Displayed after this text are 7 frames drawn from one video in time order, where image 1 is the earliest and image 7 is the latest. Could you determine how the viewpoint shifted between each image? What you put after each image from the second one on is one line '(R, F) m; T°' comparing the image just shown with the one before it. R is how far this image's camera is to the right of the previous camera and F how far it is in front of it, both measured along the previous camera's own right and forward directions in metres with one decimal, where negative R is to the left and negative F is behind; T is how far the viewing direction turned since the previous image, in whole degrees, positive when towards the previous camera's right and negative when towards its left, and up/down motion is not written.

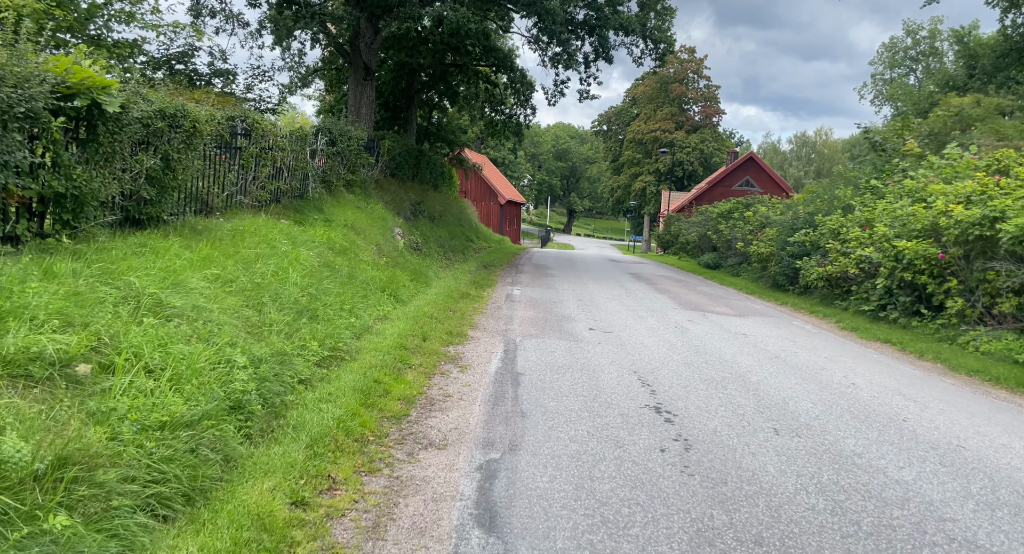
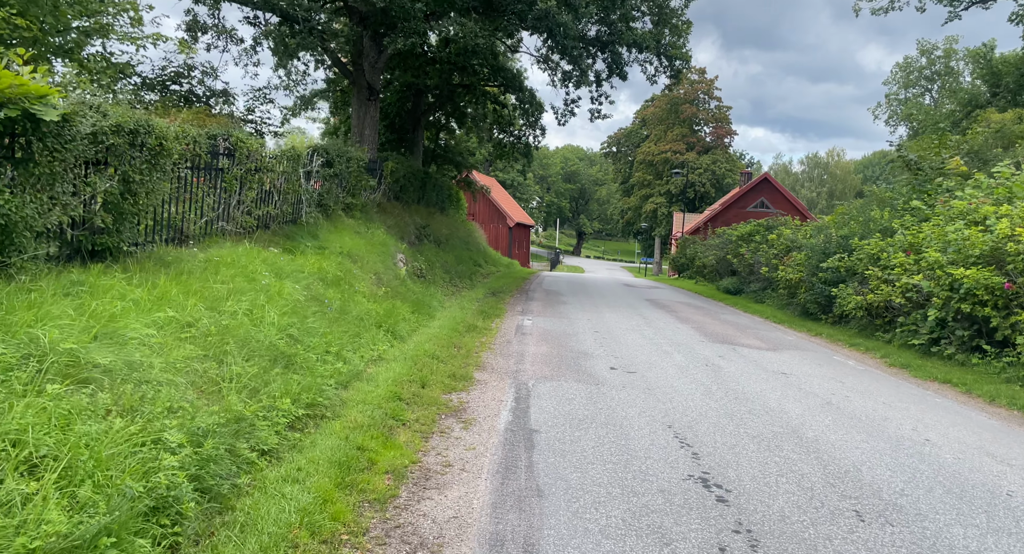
(0.0, +1.0) m; -1°
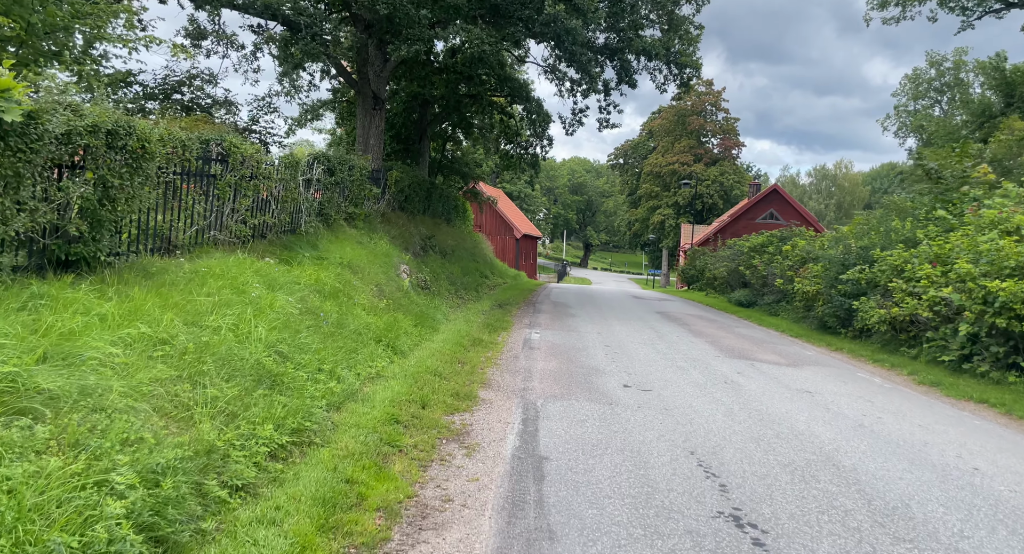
(0.0, +0.5) m; -1°
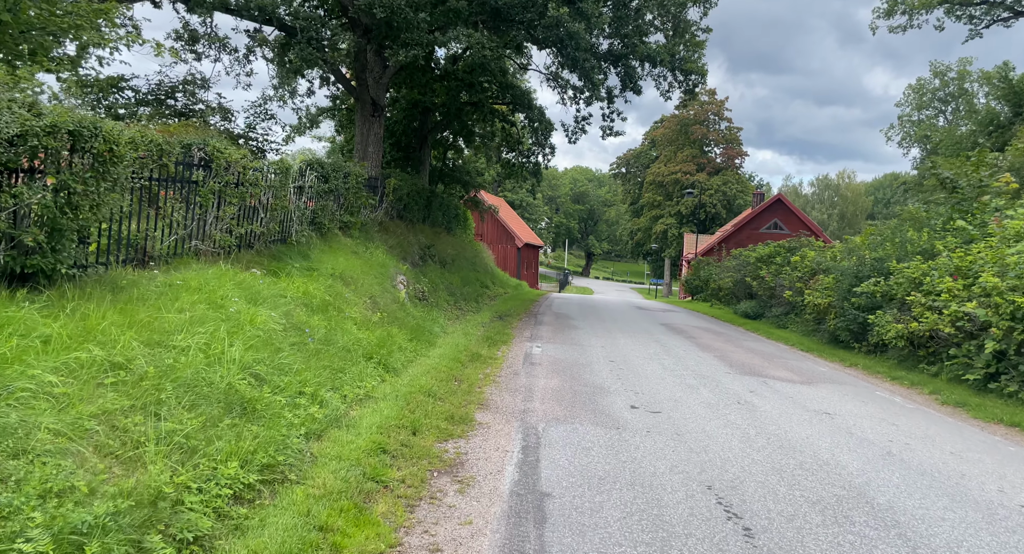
(0.0, +0.5) m; 0°
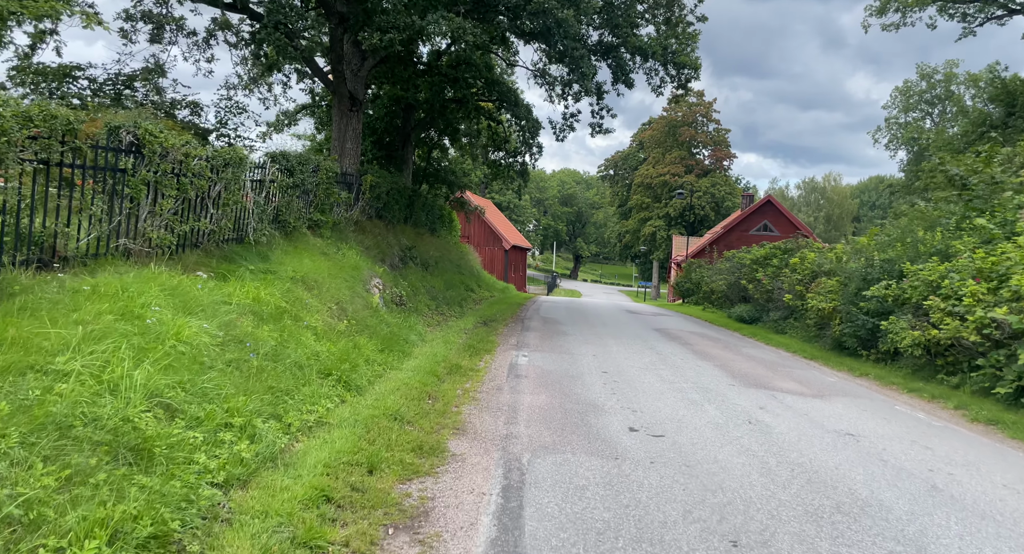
(+0.1, +1.0) m; +1°
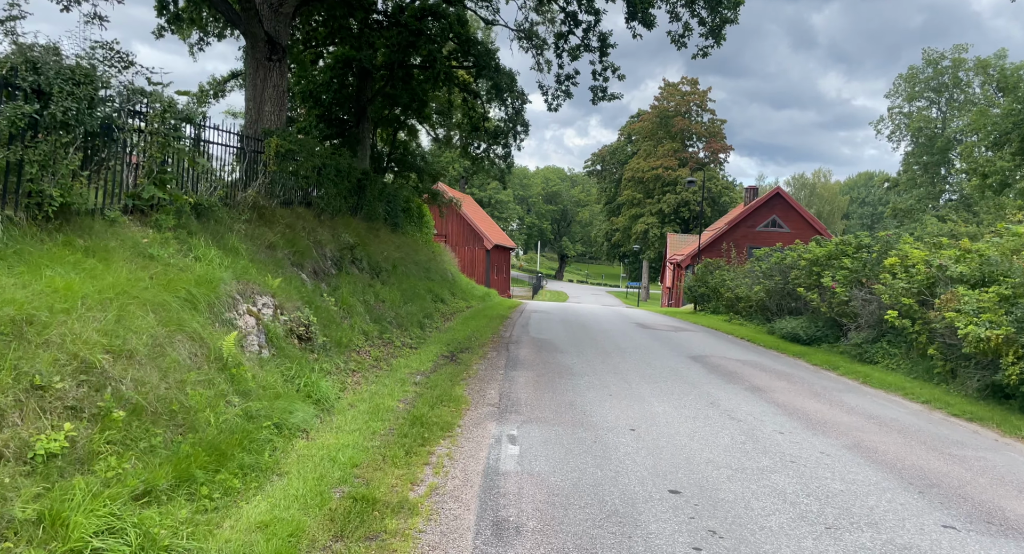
(+0.1, +5.1) m; +1°
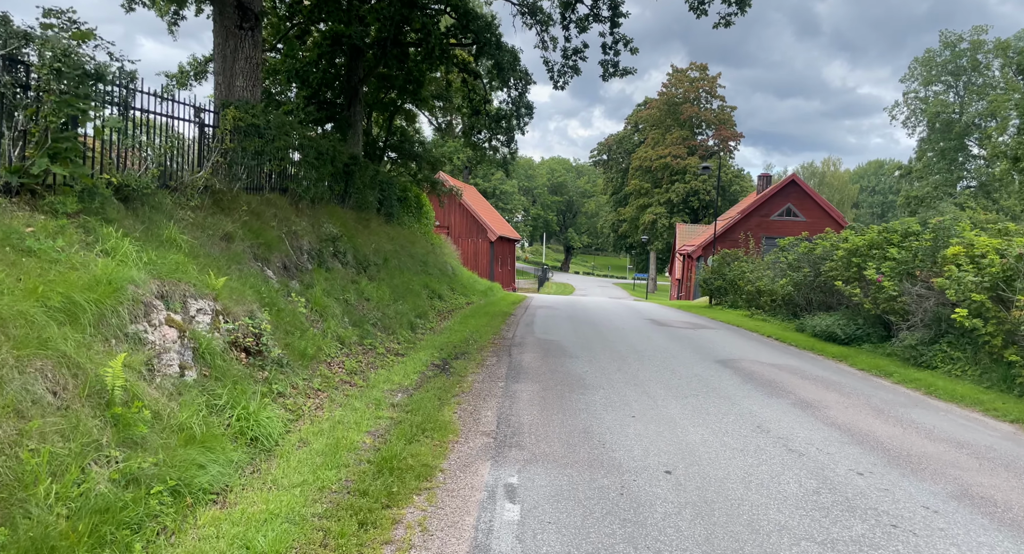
(+0.1, +1.6) m; 0°
